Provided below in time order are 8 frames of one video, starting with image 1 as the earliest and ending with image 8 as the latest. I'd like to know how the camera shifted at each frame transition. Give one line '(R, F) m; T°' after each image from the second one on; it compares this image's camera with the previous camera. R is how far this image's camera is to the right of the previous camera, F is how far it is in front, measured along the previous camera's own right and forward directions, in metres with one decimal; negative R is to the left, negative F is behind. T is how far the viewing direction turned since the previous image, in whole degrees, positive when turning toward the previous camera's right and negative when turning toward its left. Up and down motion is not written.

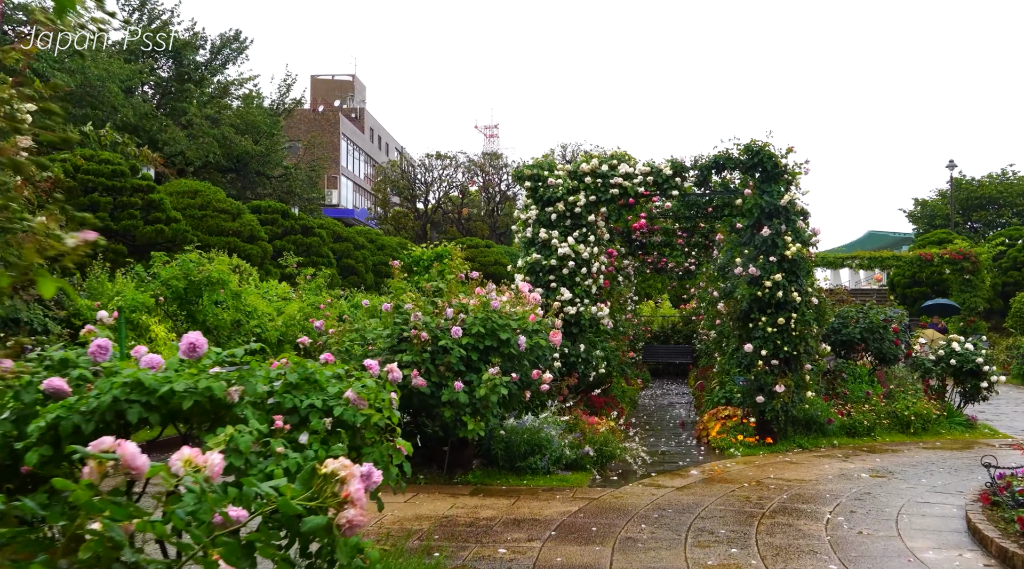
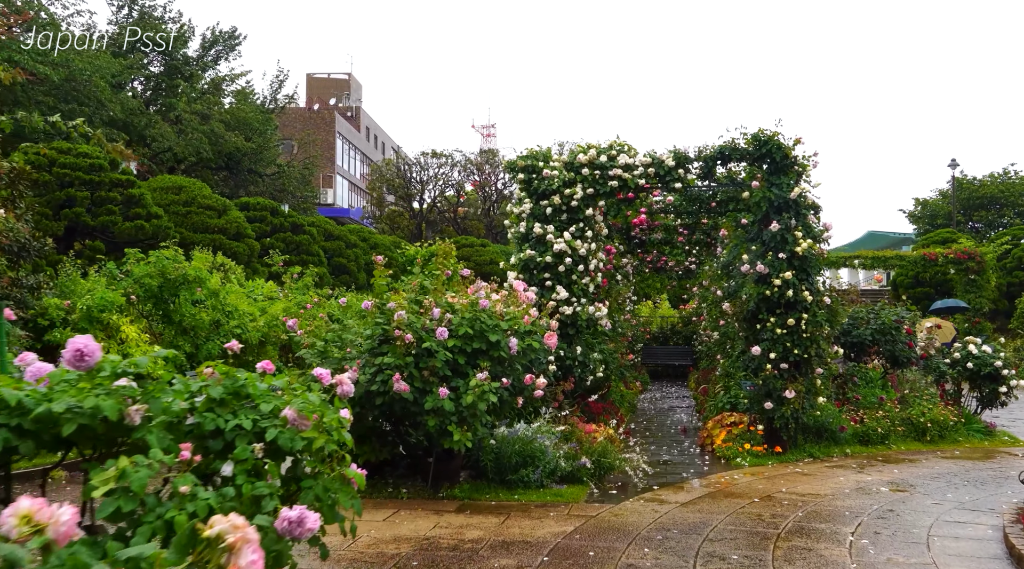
(+0.1, +0.7) m; 0°
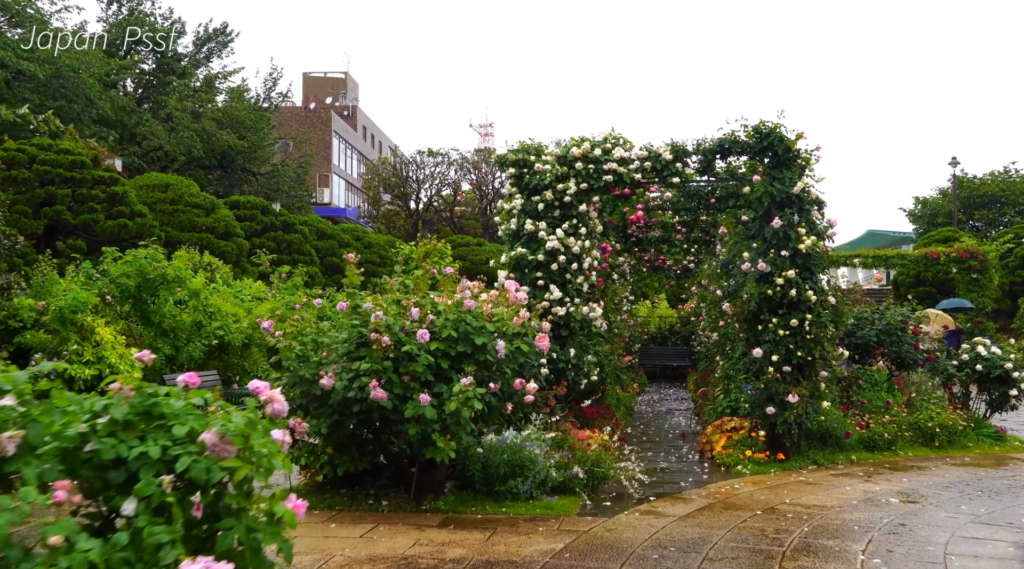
(+0.1, +0.5) m; 0°
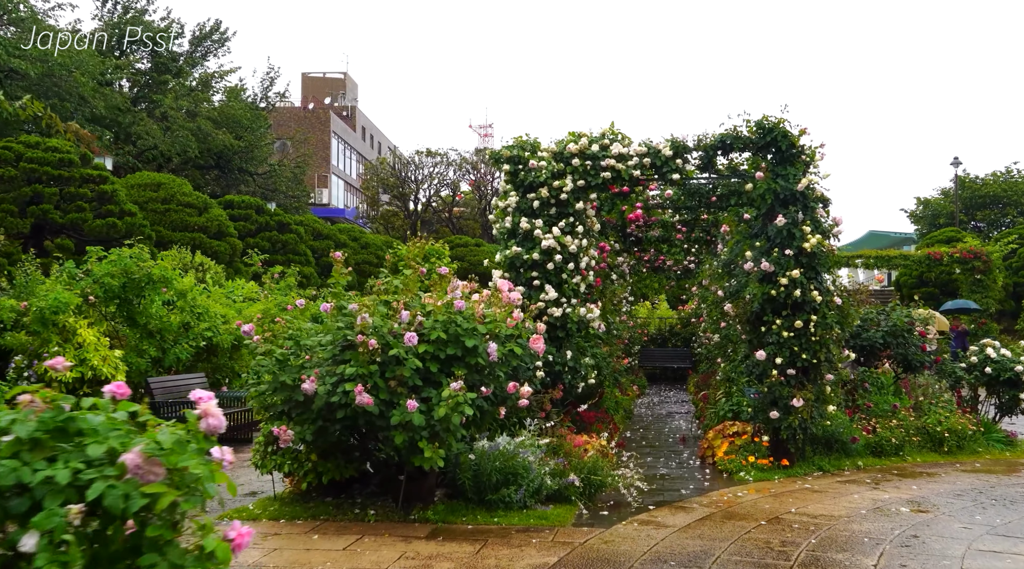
(+0.1, +0.3) m; 0°
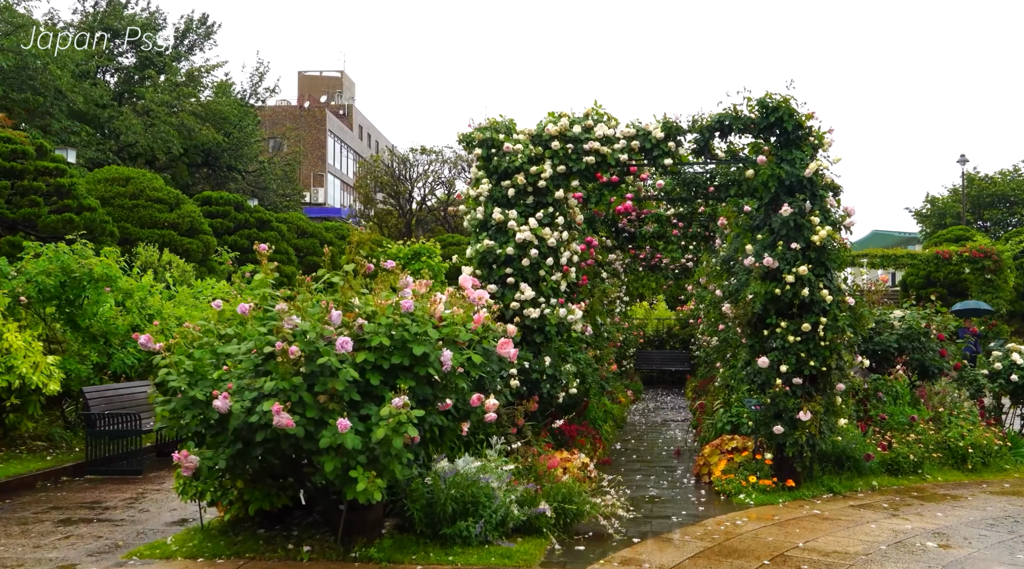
(+0.3, +1.1) m; 0°
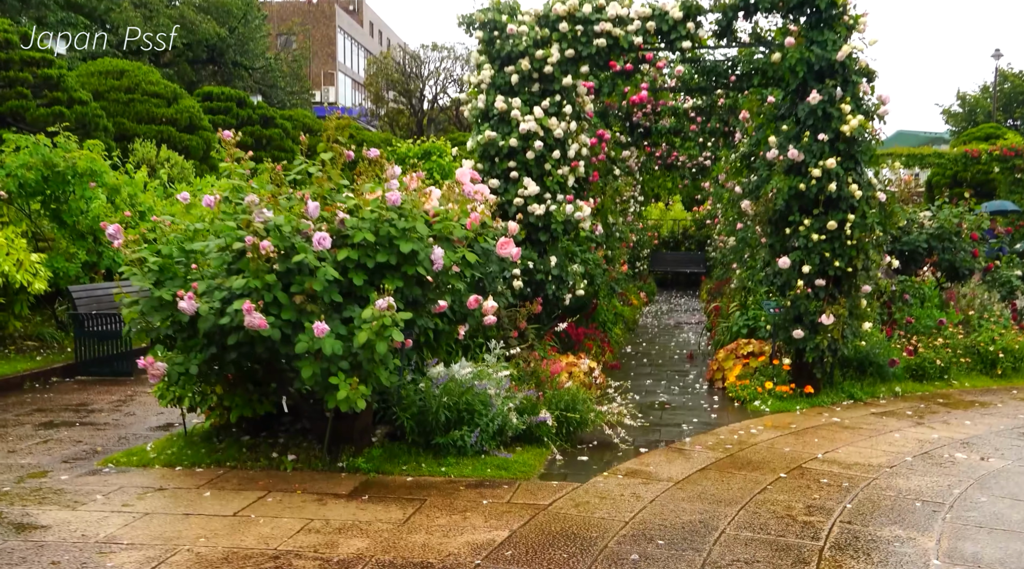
(+0.1, +0.5) m; -1°
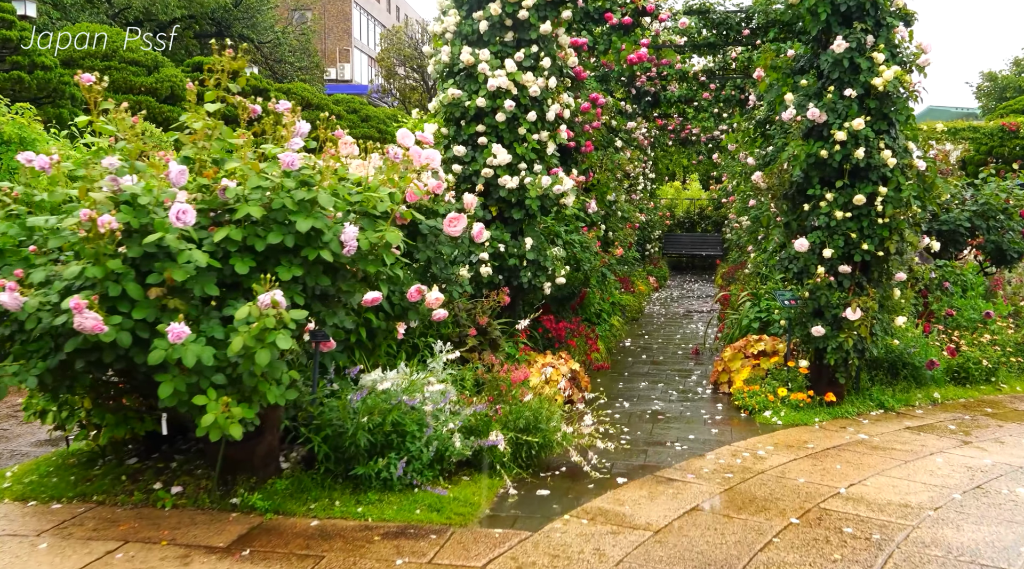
(+0.4, +1.2) m; -1°
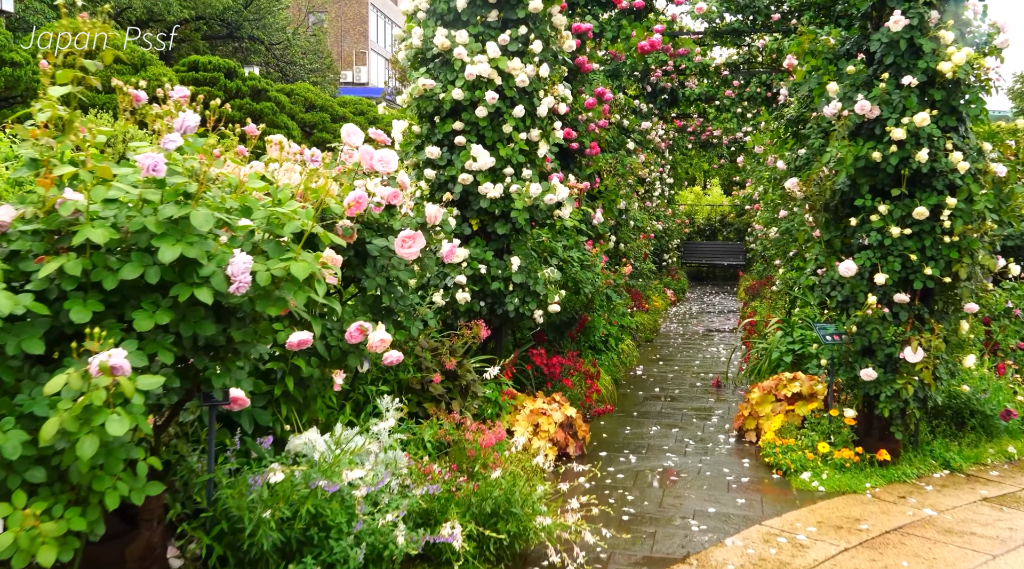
(+0.2, +1.2) m; -1°
